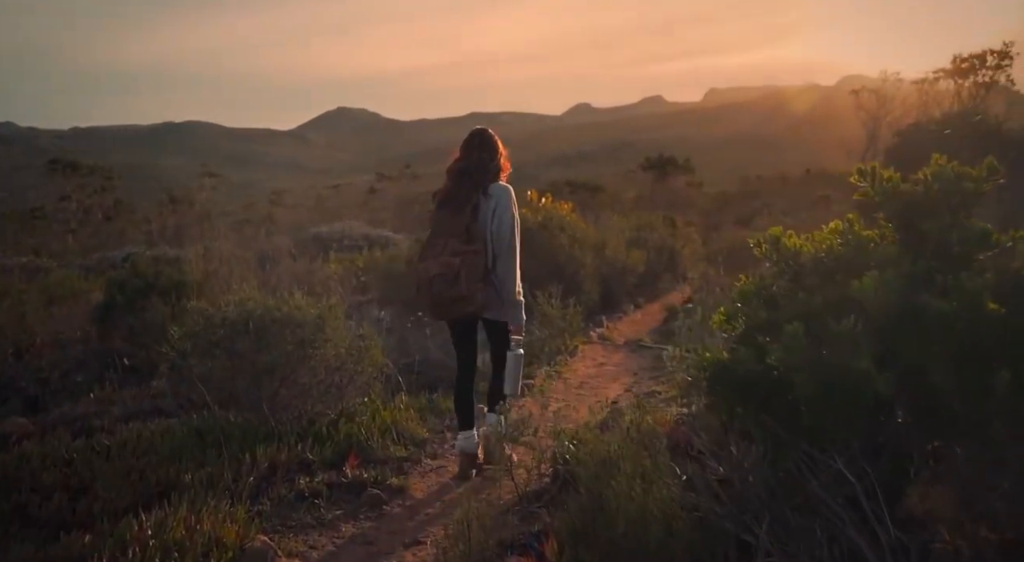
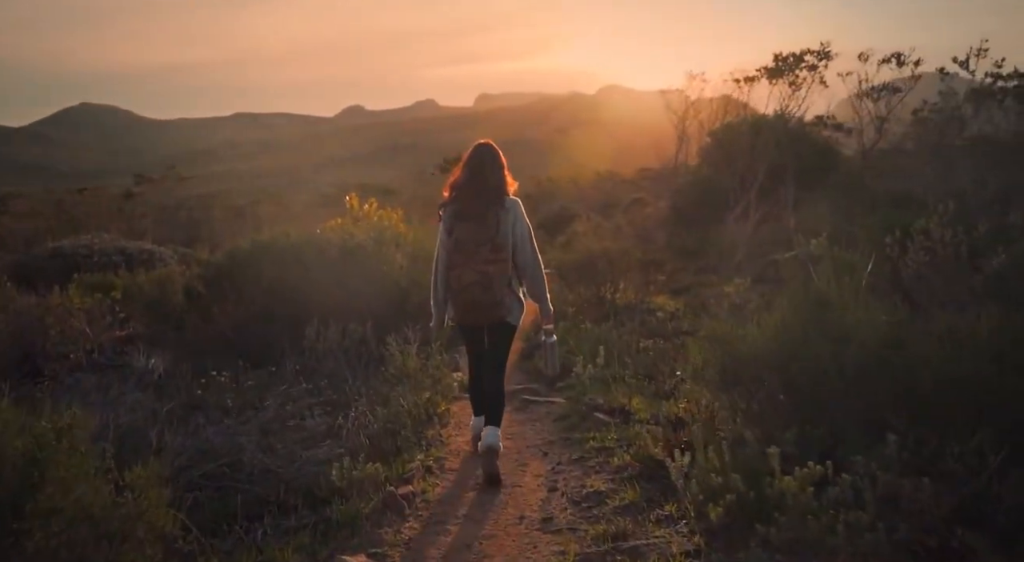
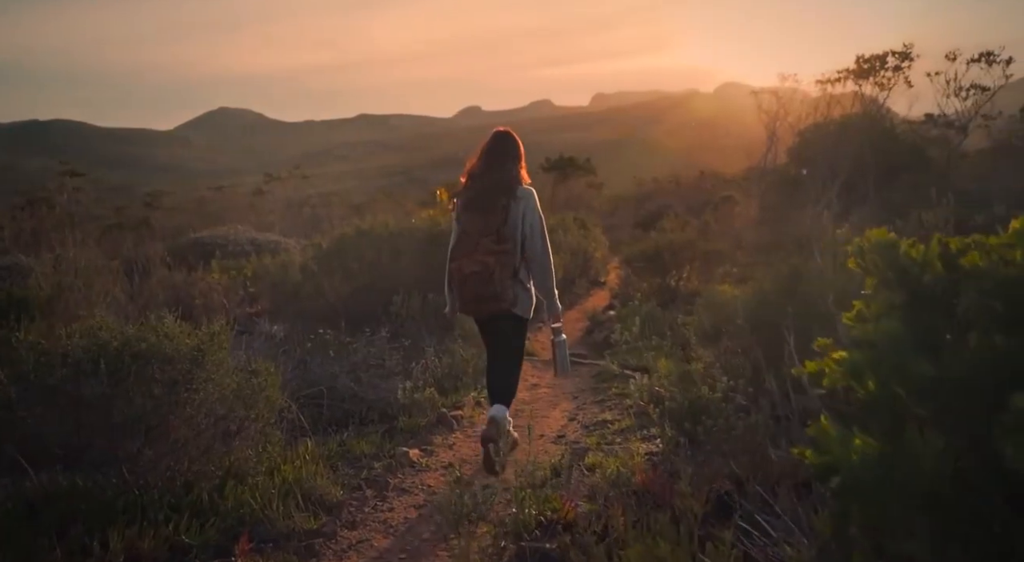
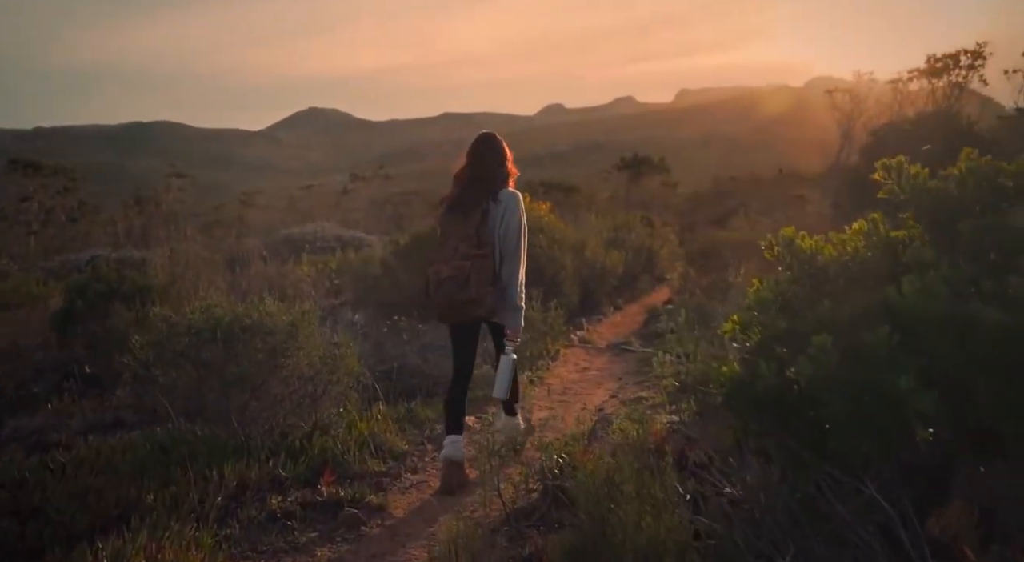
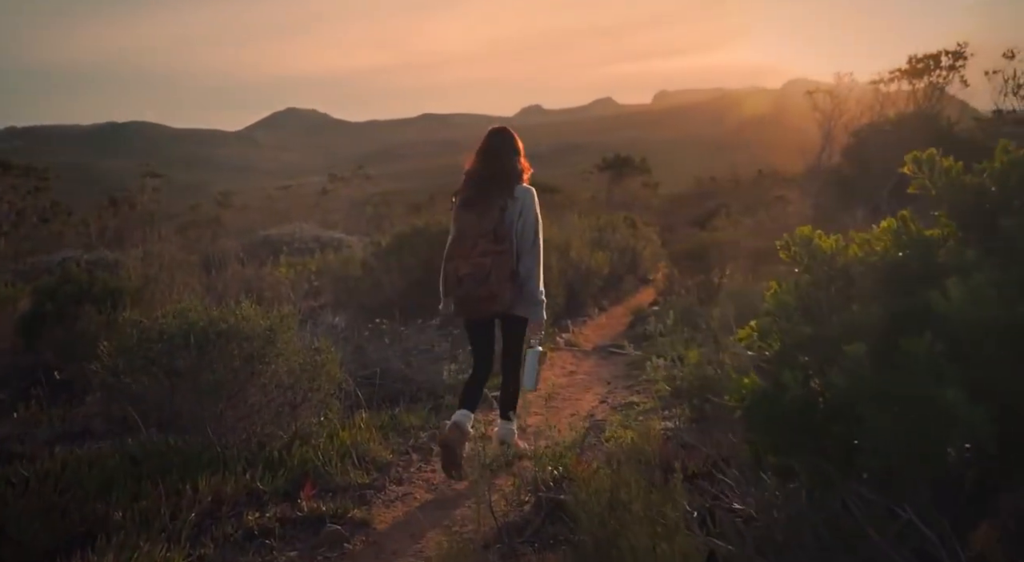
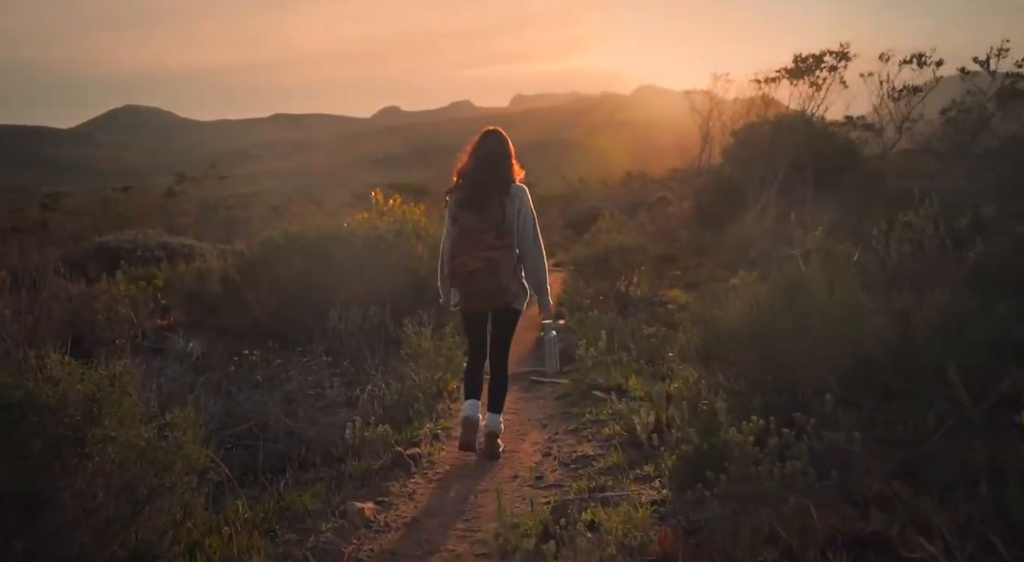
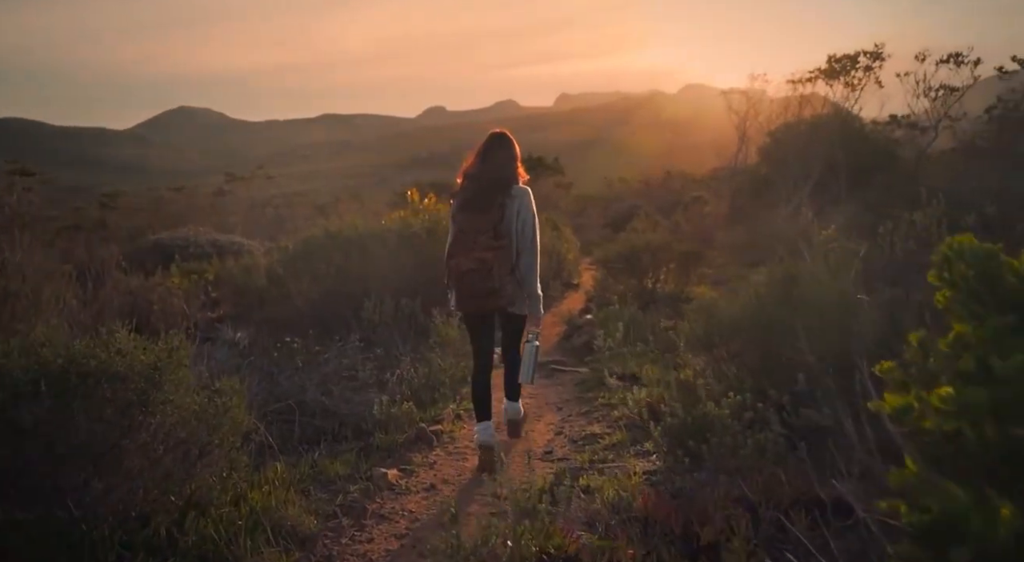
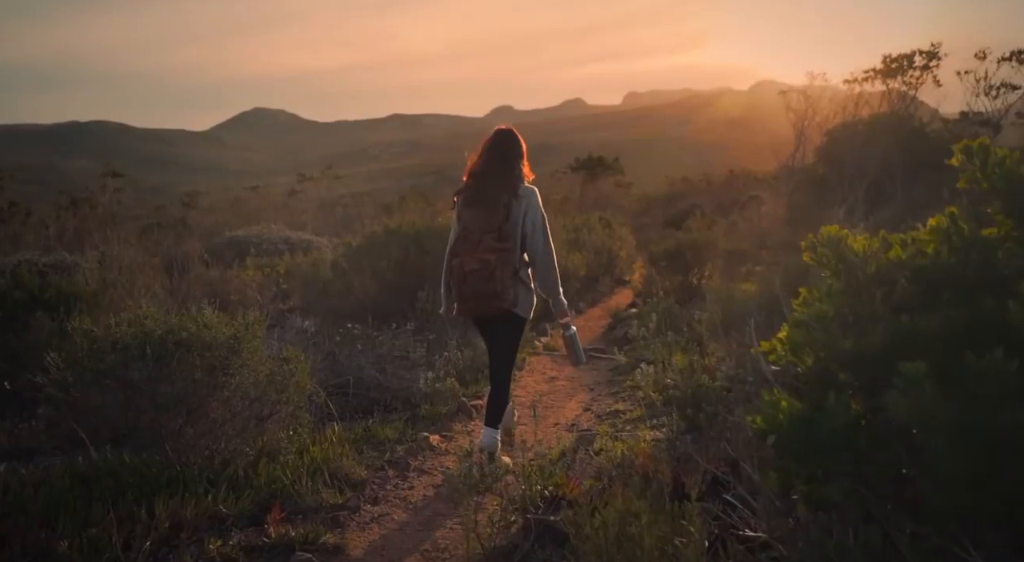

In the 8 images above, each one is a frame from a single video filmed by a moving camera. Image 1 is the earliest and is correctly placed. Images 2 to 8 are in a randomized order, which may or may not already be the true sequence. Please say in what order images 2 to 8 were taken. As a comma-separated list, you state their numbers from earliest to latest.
4, 5, 8, 3, 7, 6, 2
